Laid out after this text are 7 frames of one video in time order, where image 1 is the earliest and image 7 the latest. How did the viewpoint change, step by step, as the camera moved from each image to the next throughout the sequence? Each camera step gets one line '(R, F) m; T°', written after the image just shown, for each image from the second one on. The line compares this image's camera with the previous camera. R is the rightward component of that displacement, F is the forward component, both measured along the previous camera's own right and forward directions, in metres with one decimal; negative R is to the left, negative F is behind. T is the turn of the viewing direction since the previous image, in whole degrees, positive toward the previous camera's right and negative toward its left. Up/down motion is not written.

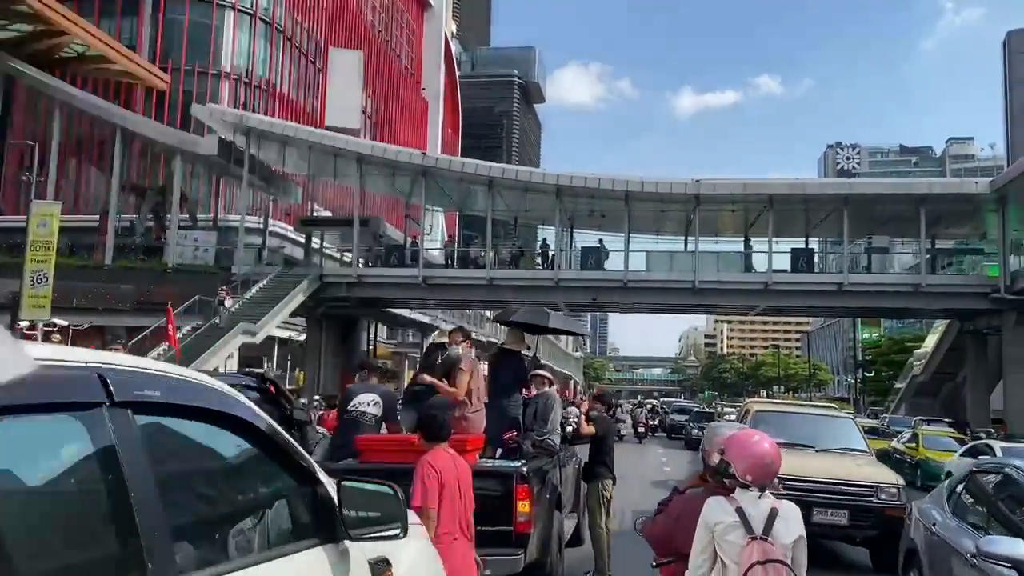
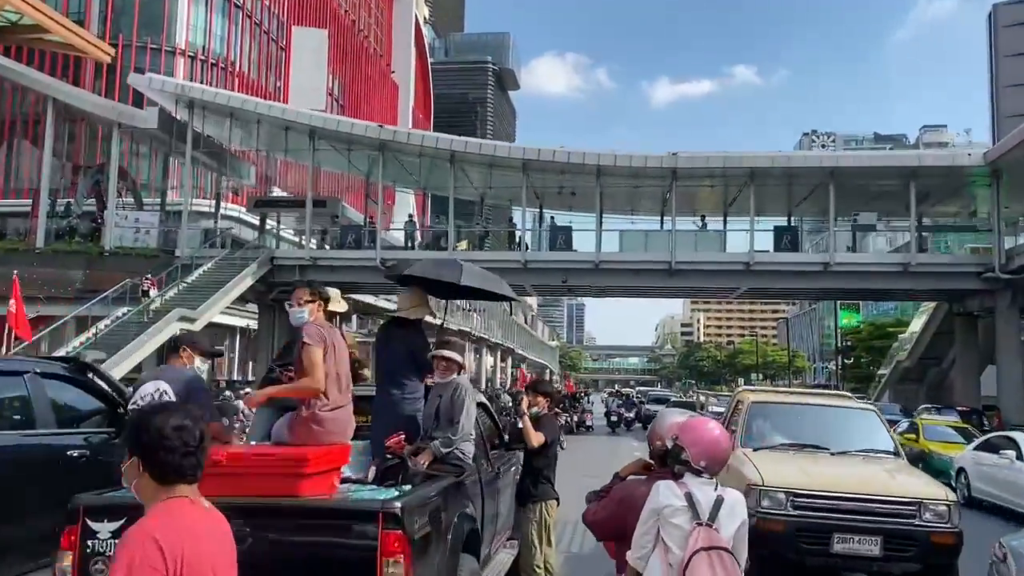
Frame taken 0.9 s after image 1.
(+0.5, +2.2) m; +1°
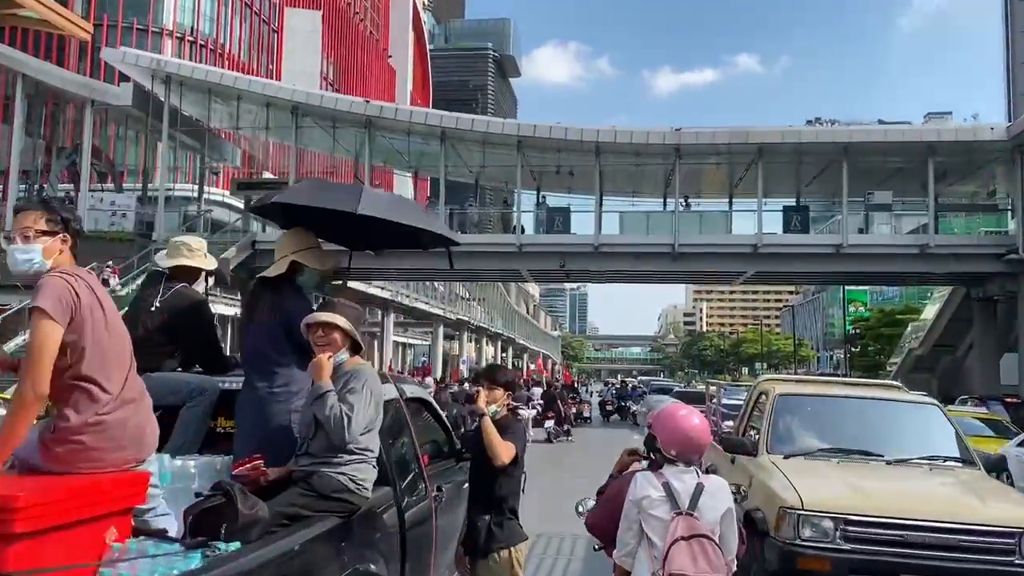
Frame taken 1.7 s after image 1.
(+0.3, +1.7) m; 0°
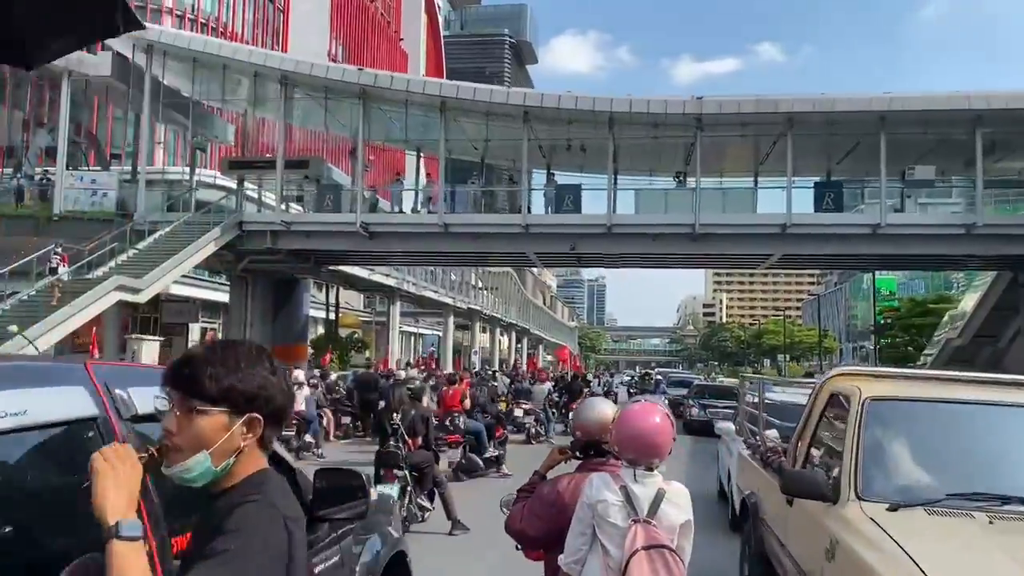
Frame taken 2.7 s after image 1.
(+0.4, +2.3) m; -1°
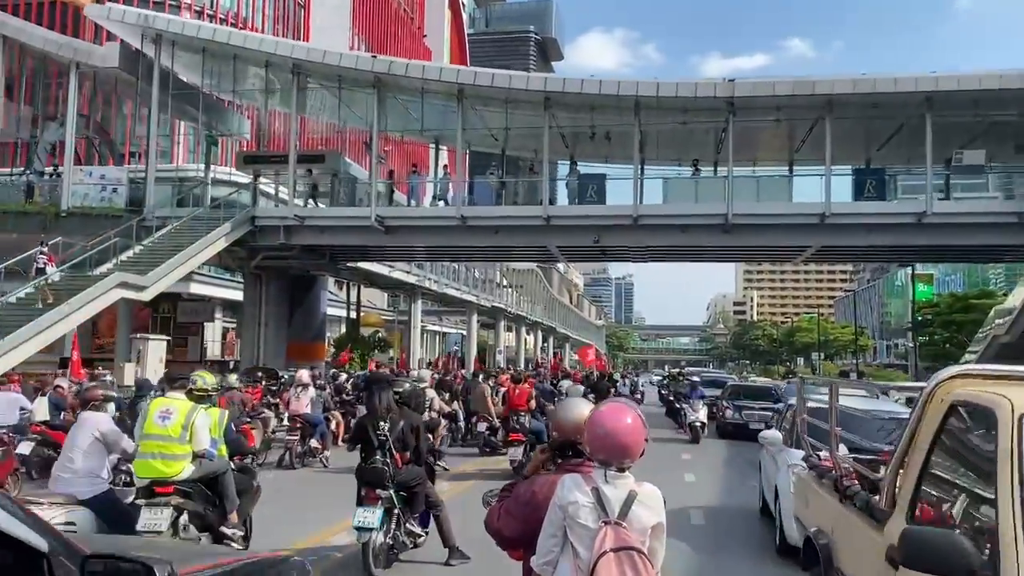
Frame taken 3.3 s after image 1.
(+0.2, +1.3) m; -2°
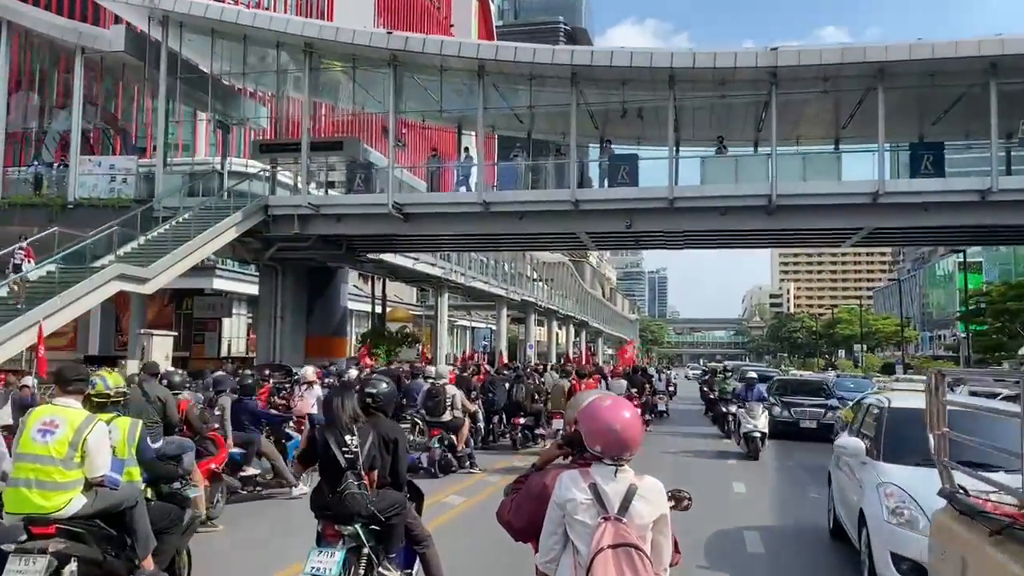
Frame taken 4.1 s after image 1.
(+0.2, +1.6) m; -2°
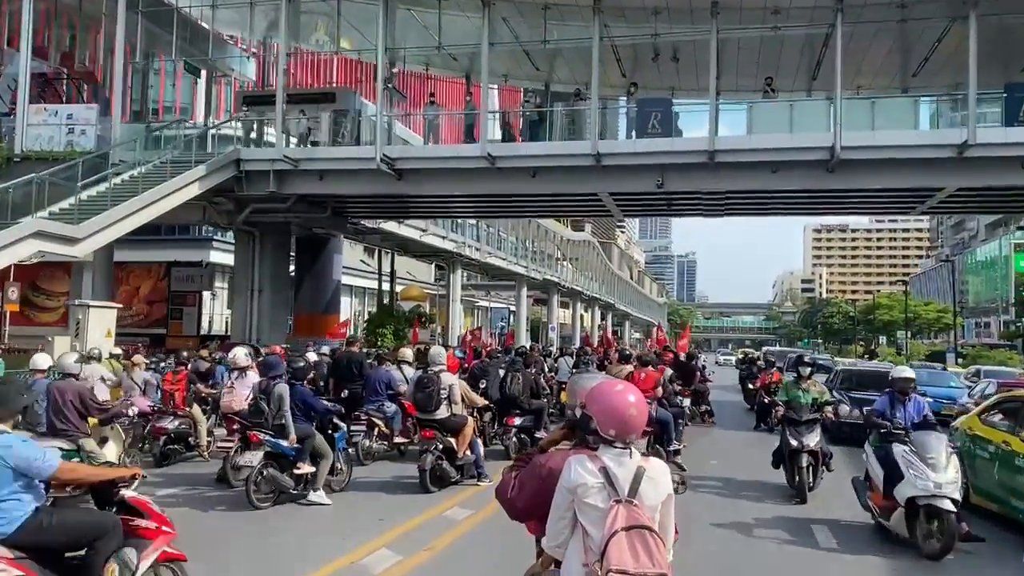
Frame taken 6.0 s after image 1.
(+0.5, +3.8) m; -2°
